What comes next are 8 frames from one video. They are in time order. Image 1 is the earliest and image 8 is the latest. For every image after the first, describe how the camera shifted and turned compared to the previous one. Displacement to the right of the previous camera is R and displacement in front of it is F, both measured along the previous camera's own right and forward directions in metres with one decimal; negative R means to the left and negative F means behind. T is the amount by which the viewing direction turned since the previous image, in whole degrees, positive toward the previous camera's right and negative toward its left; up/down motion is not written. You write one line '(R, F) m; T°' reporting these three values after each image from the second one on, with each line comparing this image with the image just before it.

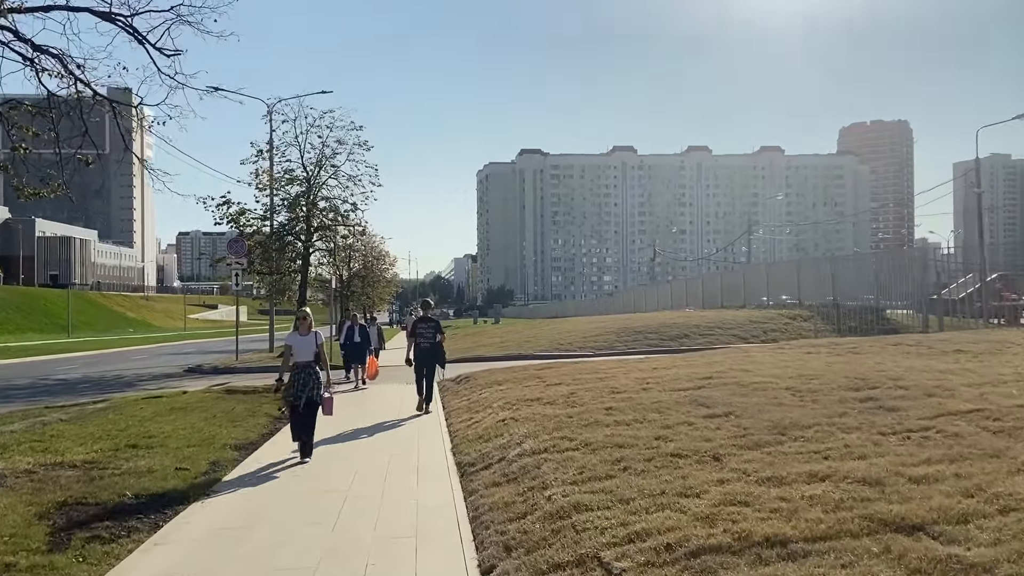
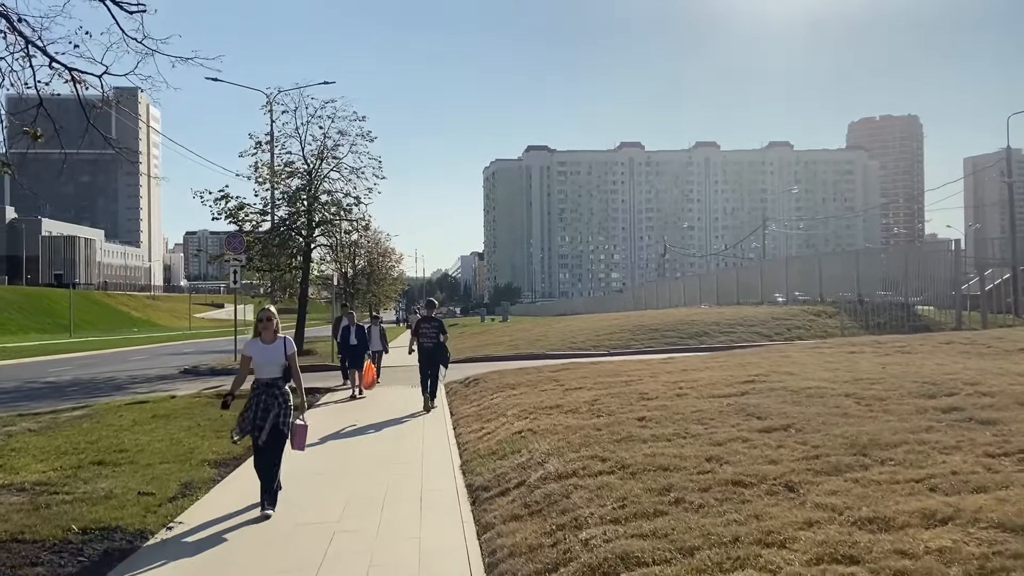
(-0.1, +1.3) m; -1°
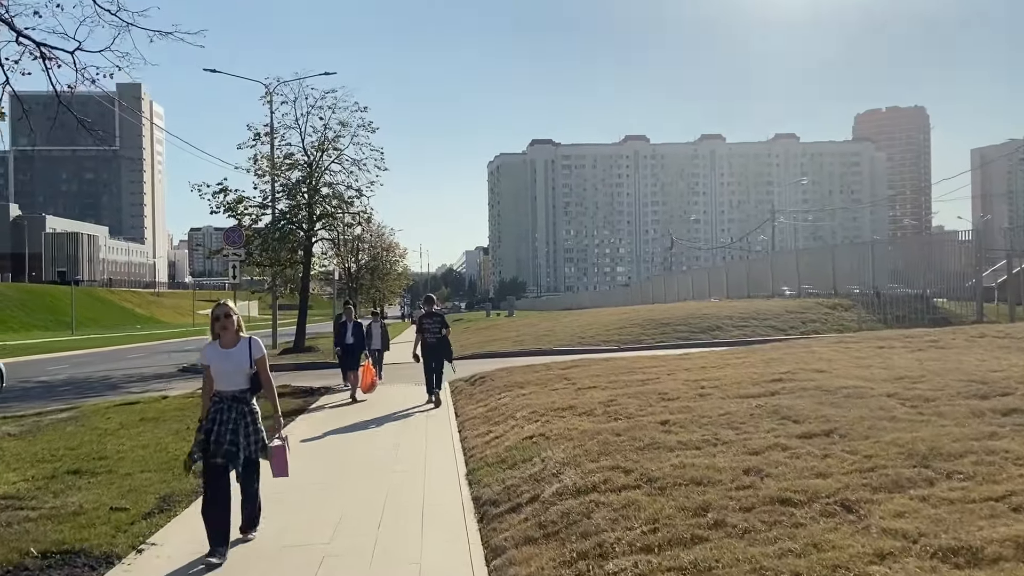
(0.0, +0.7) m; 0°
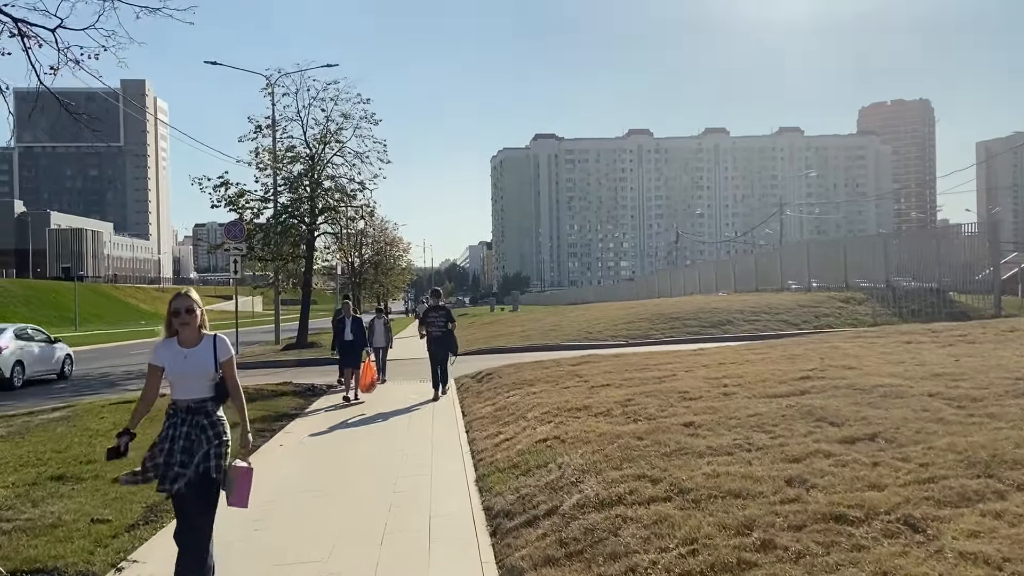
(-0.1, +0.5) m; 0°
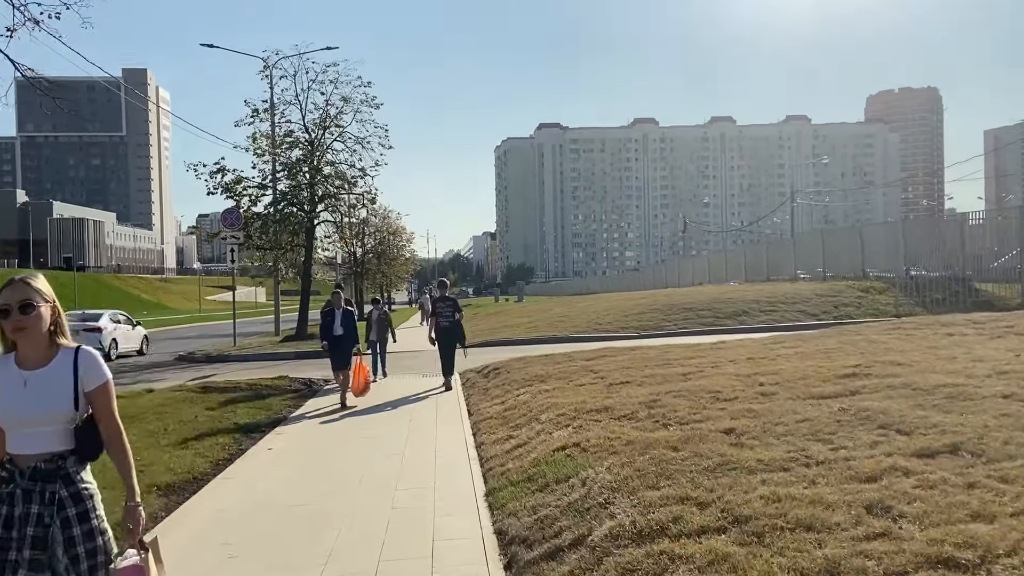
(-0.1, +0.9) m; 0°
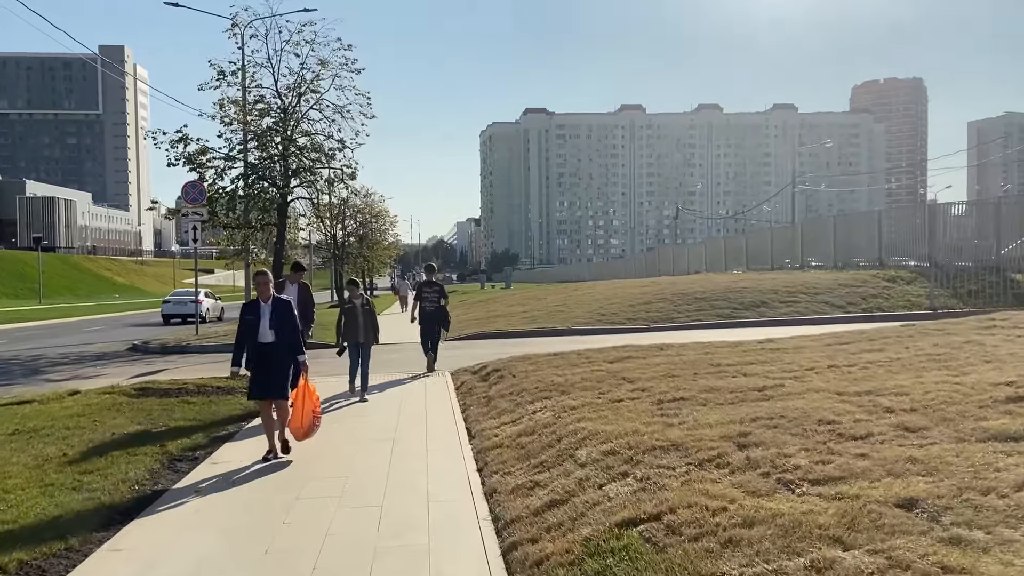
(-0.3, +2.5) m; +1°
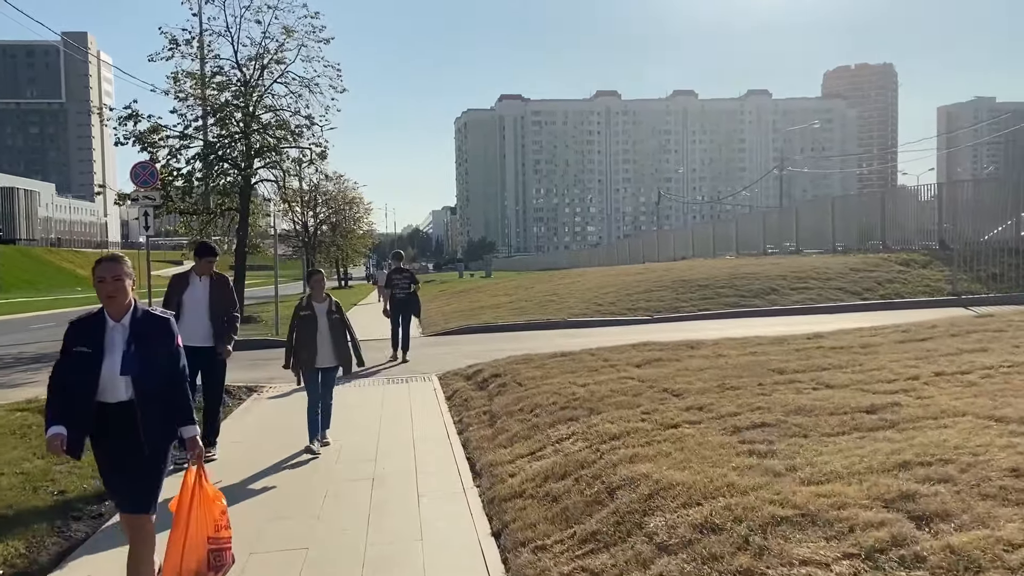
(-0.3, +2.0) m; +2°
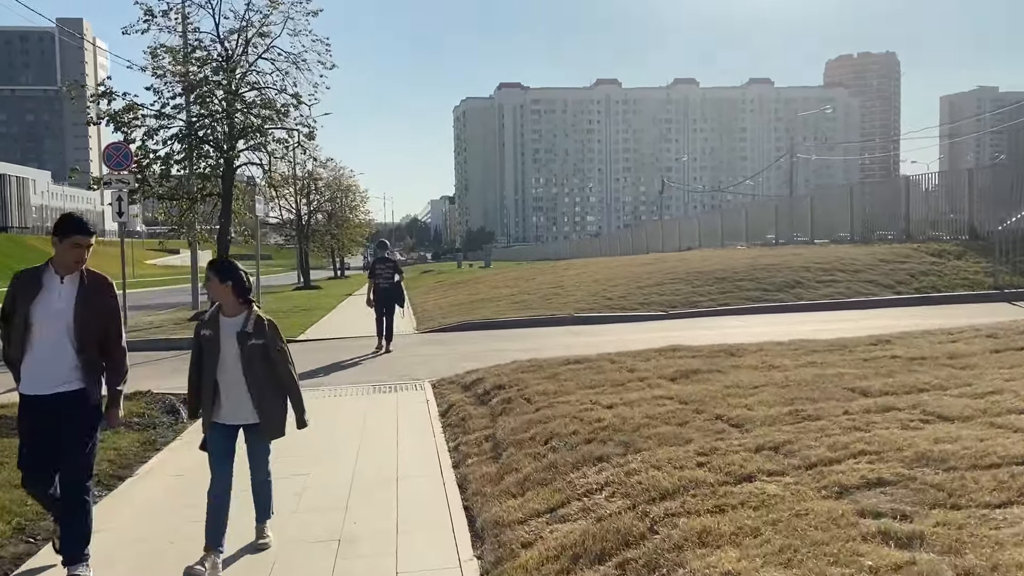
(-0.1, +1.6) m; 0°
